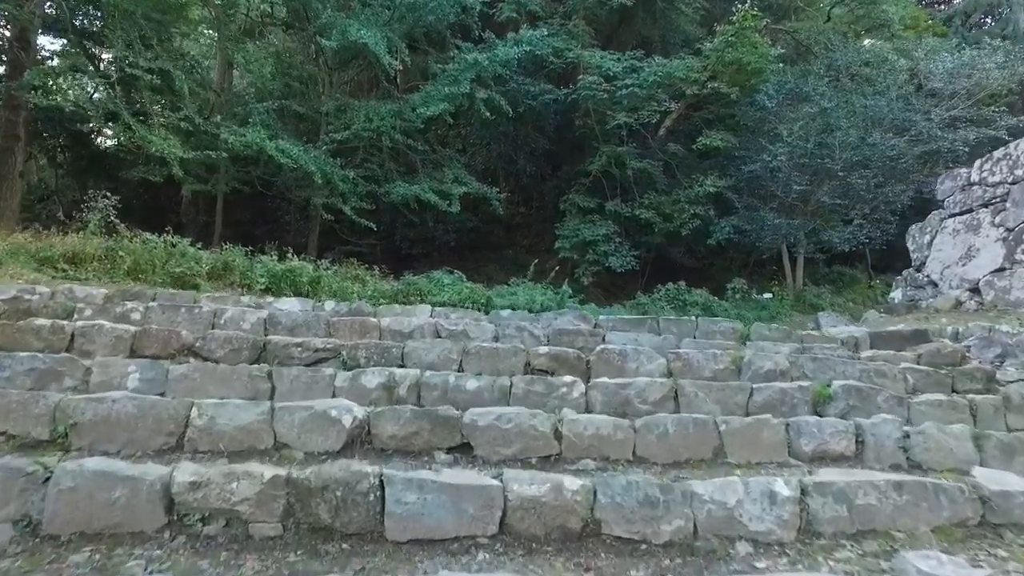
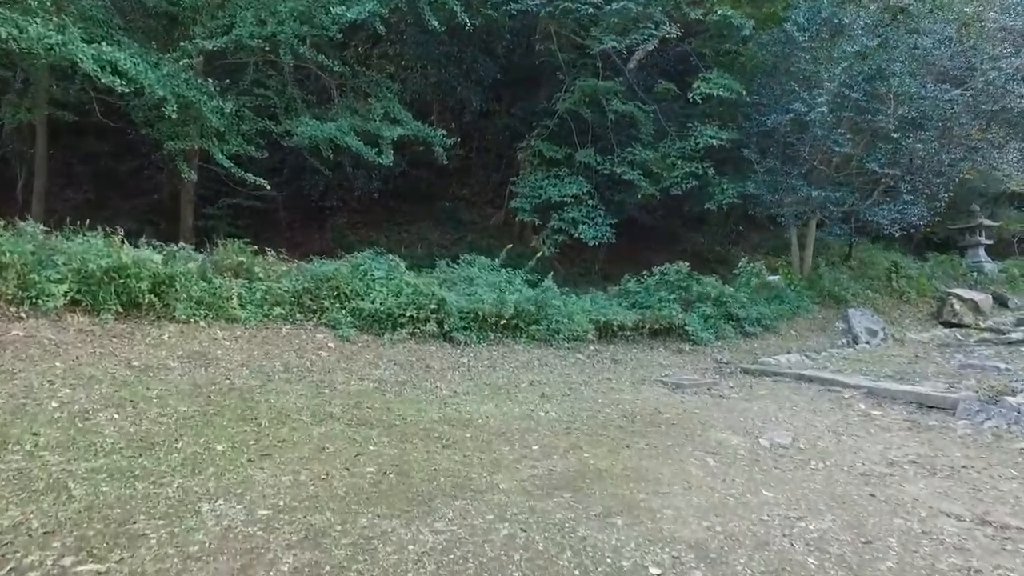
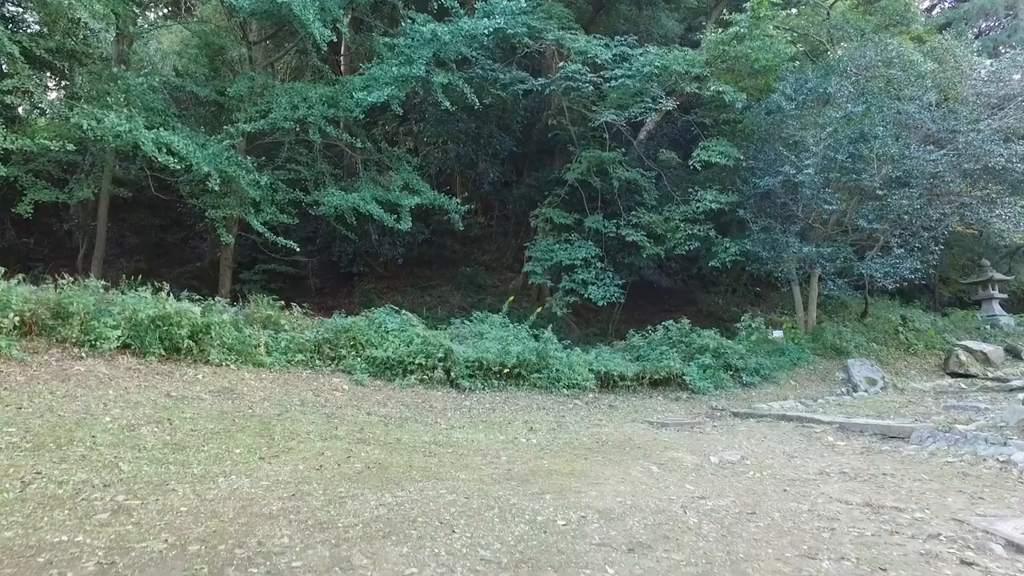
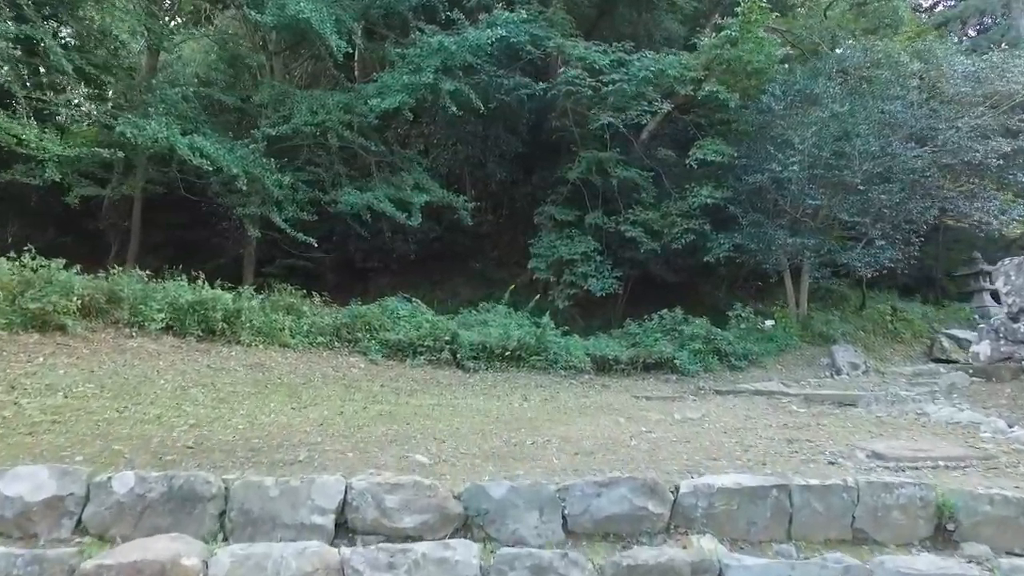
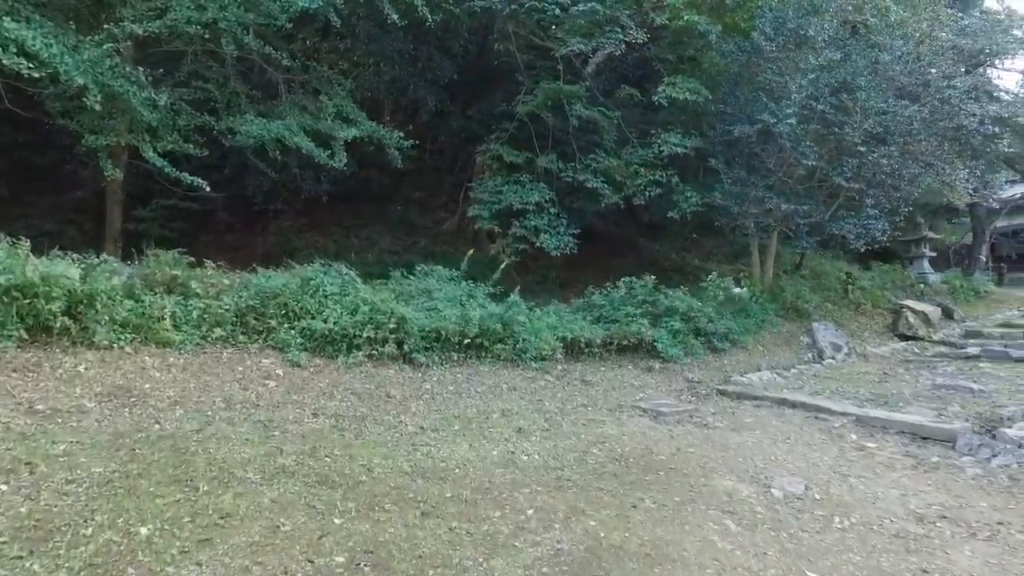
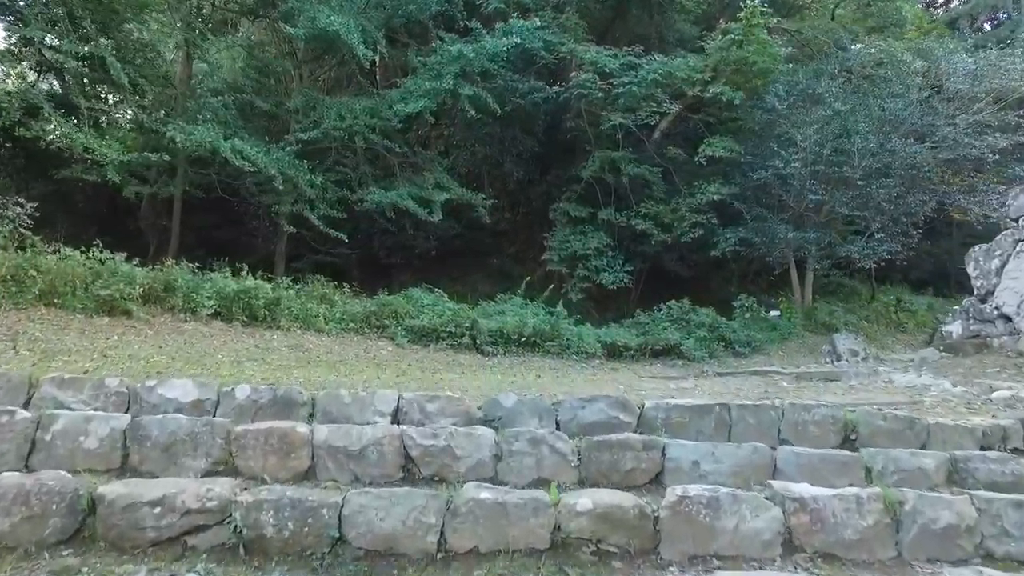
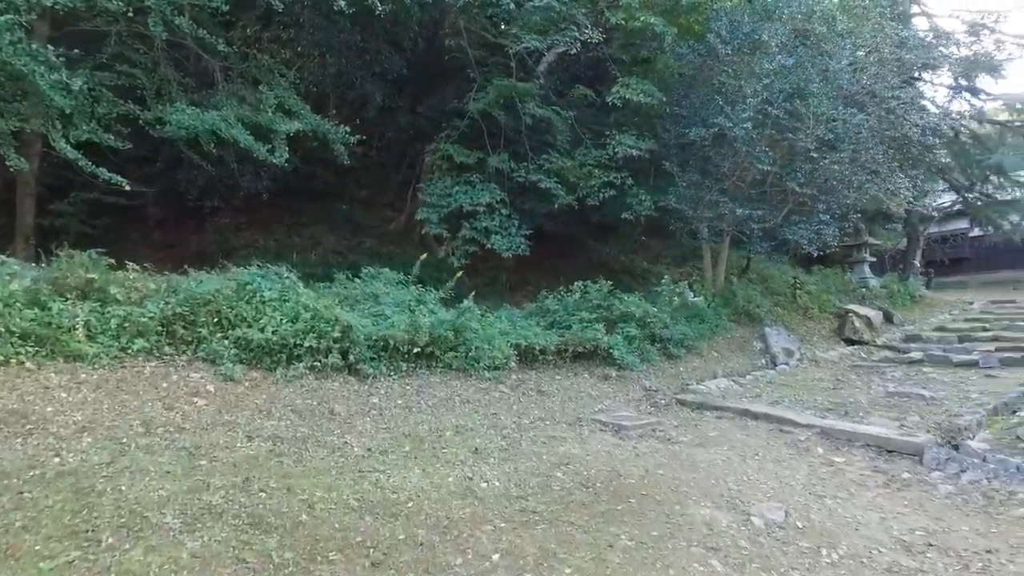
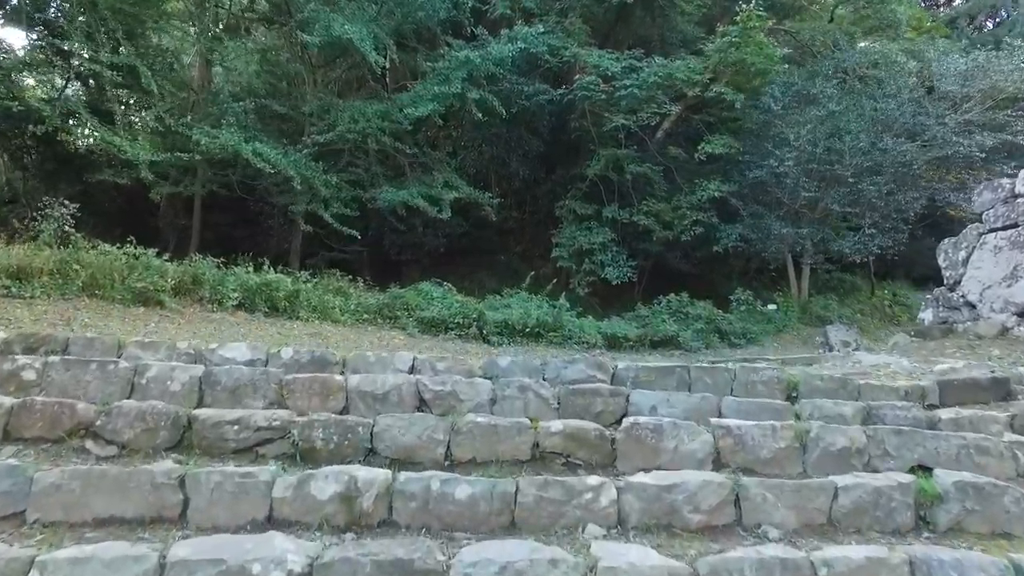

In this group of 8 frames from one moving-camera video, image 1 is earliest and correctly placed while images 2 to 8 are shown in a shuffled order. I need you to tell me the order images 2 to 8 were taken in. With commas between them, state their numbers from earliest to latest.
8, 6, 4, 3, 2, 5, 7
